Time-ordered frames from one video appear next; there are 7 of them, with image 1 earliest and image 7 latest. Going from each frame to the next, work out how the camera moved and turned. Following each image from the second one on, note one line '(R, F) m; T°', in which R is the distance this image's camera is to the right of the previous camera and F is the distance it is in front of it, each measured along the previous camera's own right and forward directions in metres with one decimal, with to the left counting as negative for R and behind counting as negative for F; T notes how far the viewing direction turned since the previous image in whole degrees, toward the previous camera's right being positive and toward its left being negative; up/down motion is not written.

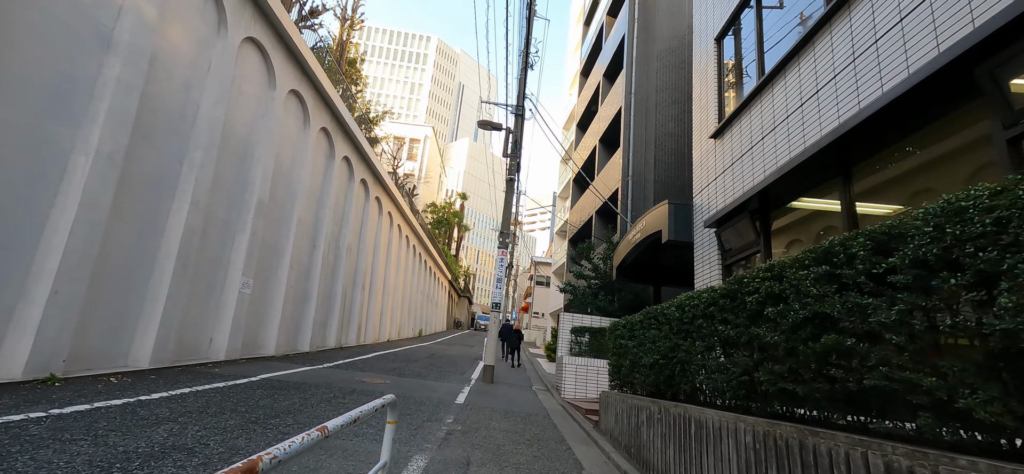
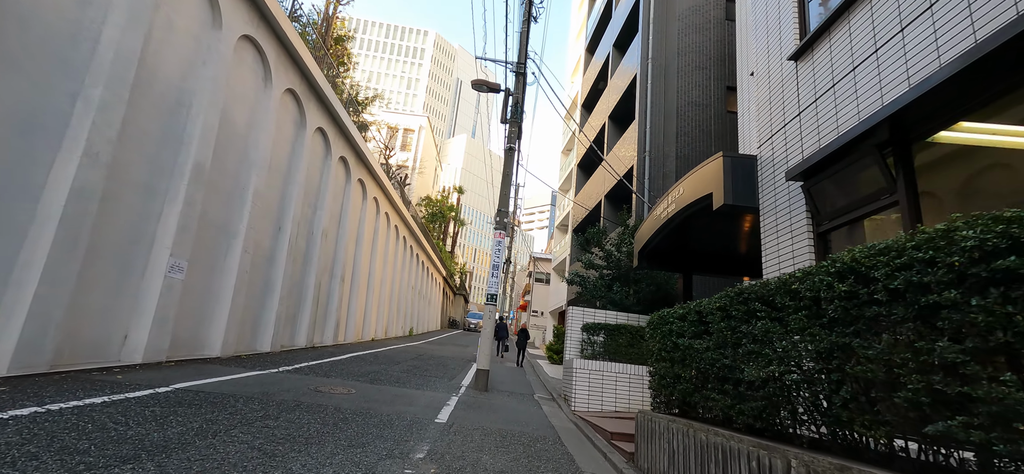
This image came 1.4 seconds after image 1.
(0.0, +1.8) m; 0°
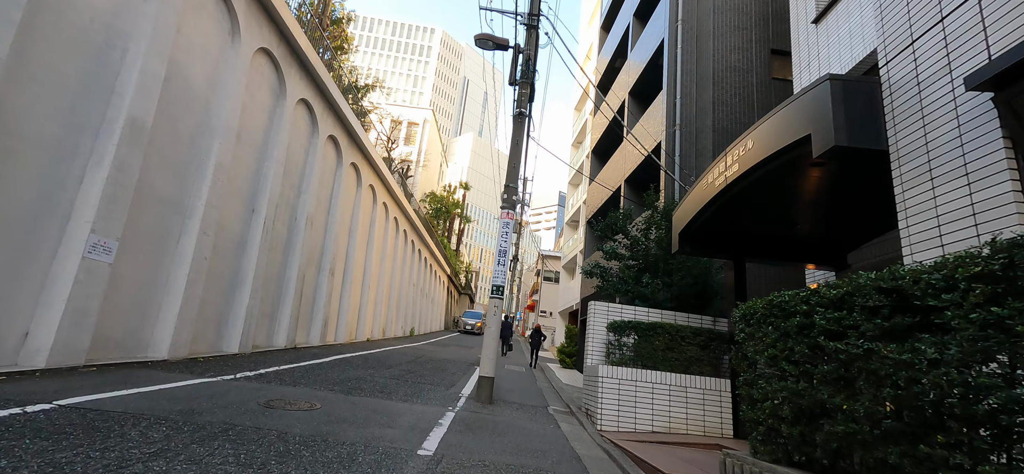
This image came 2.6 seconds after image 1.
(-0.1, +1.5) m; -1°
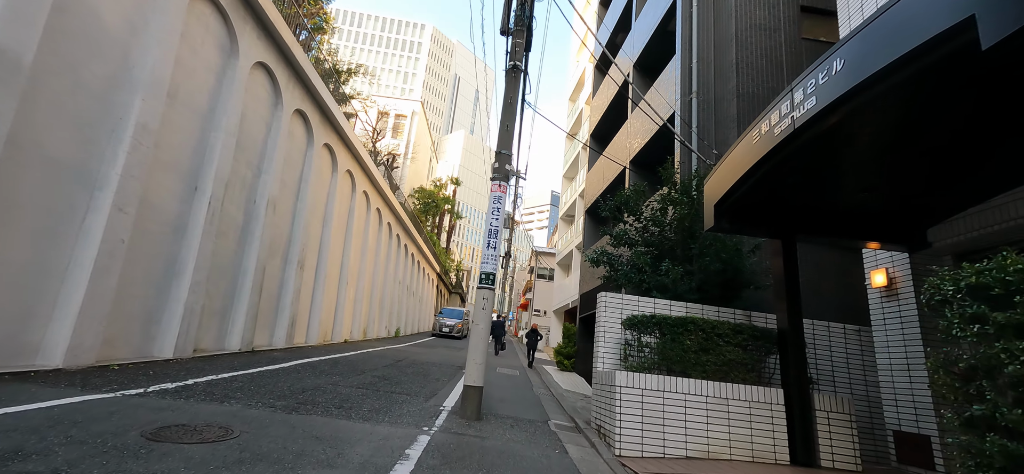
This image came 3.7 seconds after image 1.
(0.0, +1.4) m; +1°
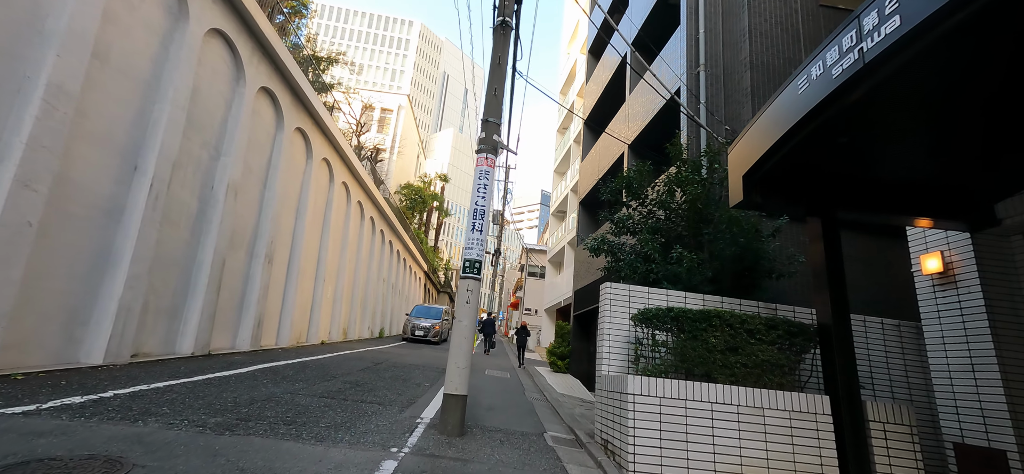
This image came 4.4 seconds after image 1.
(0.0, +0.9) m; +1°
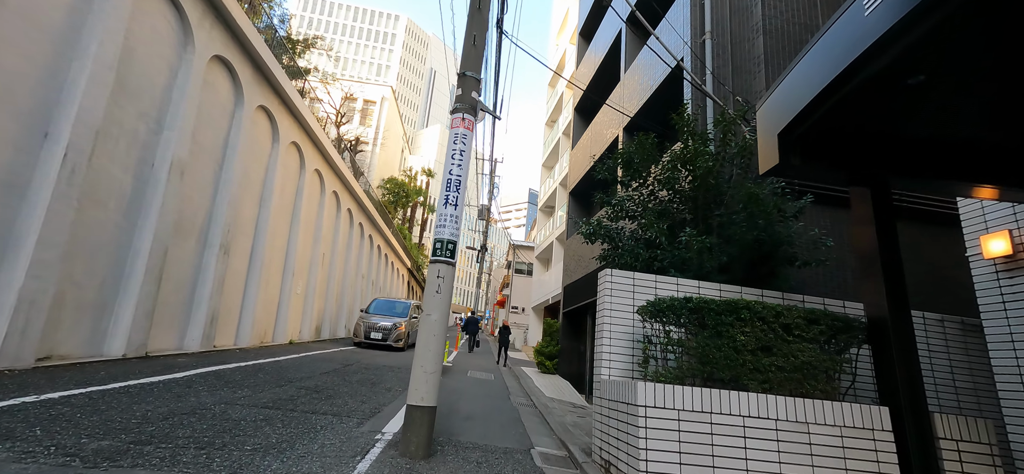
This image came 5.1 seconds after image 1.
(+0.1, +0.9) m; +2°
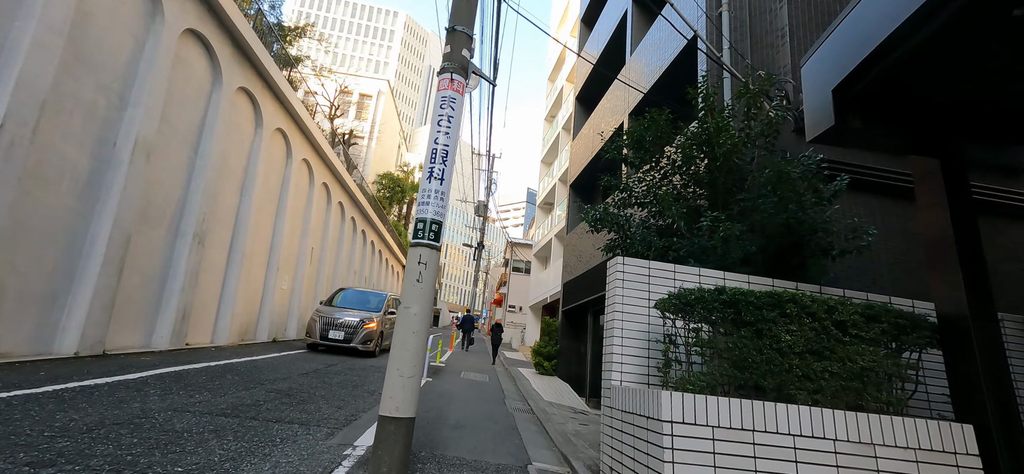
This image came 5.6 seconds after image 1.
(0.0, +0.7) m; 0°
